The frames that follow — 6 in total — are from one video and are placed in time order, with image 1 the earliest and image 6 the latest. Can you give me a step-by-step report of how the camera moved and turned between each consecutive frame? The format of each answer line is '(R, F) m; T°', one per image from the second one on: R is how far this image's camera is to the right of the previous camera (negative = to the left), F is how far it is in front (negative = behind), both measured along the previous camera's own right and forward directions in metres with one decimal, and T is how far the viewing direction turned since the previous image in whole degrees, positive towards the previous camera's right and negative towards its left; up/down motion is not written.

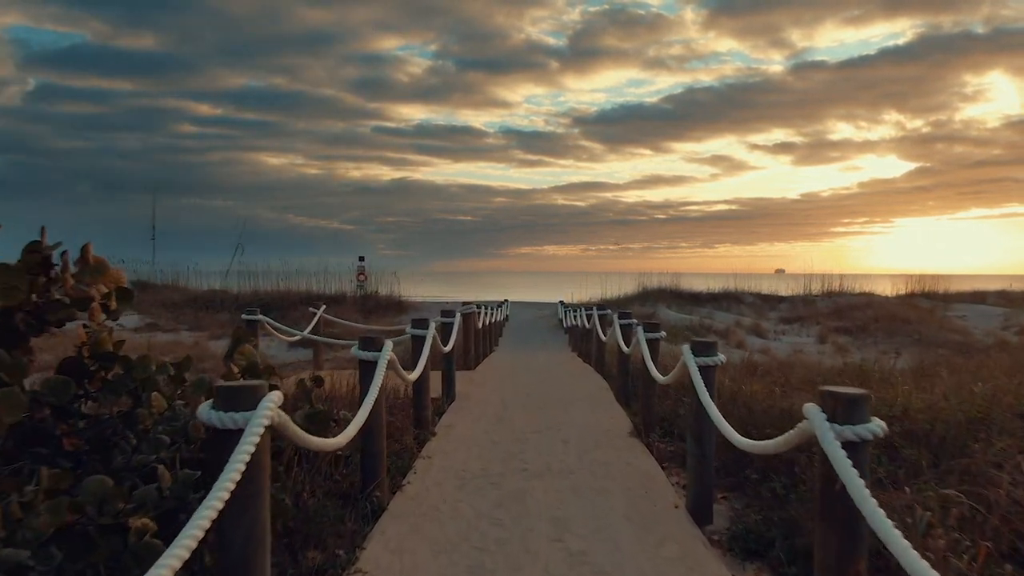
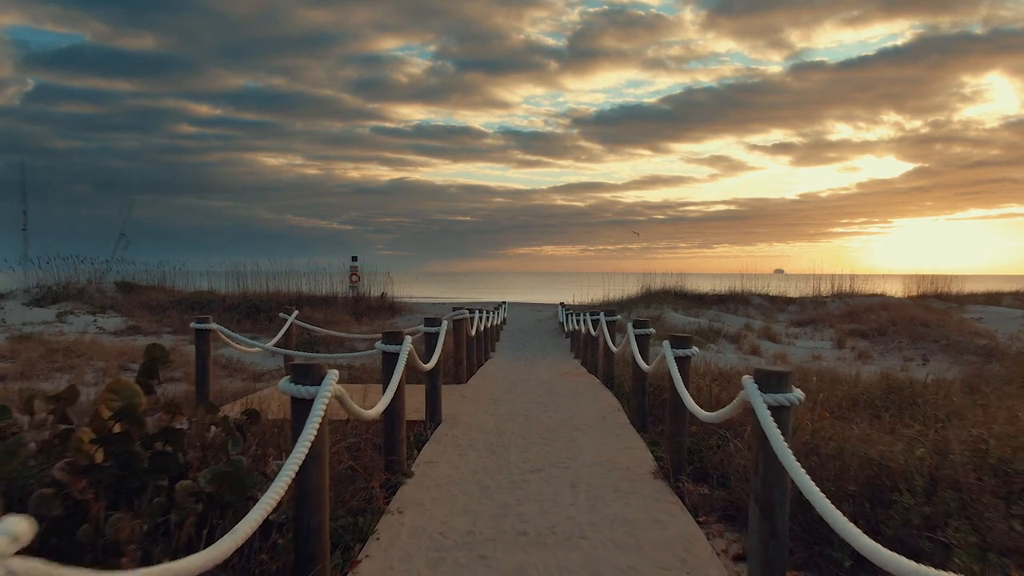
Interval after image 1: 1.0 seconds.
(0.0, +1.3) m; 0°
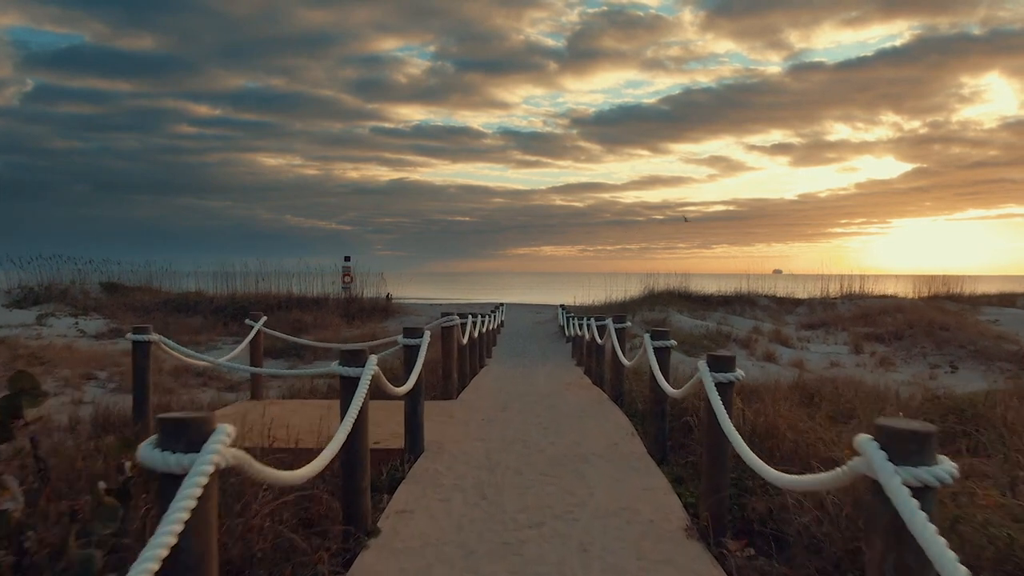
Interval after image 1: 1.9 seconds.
(0.0, +1.1) m; 0°
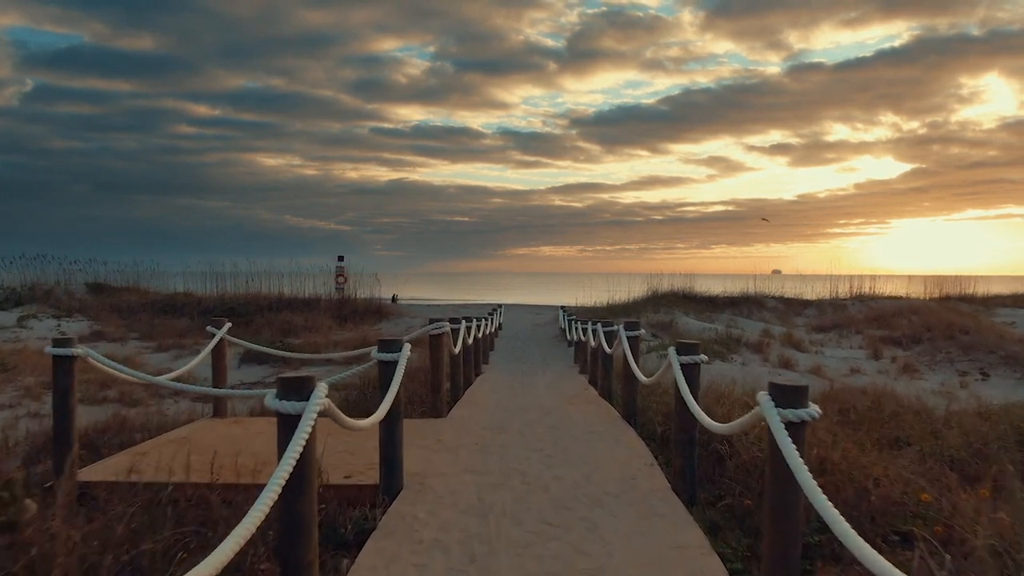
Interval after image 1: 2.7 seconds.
(0.0, +1.0) m; 0°
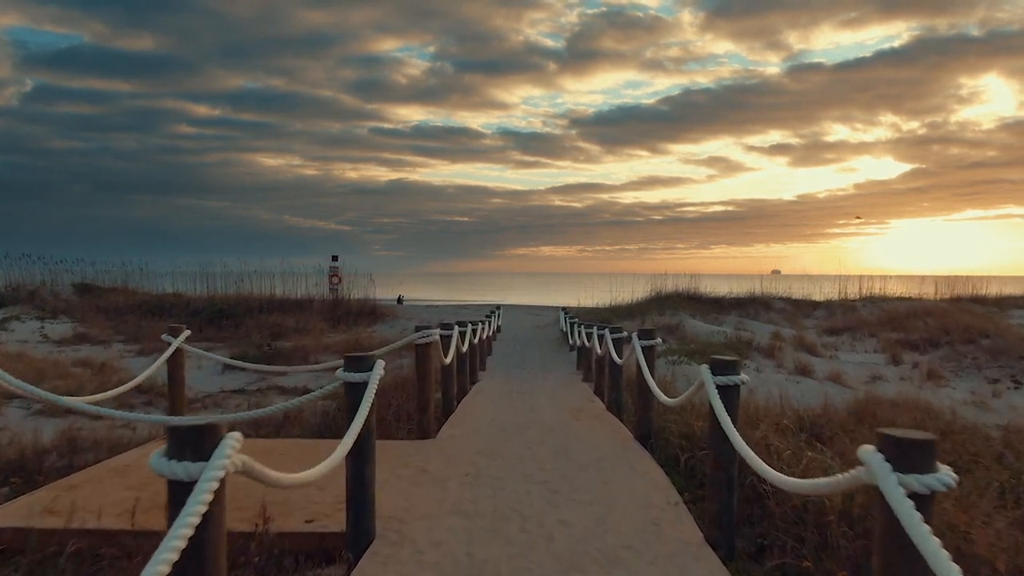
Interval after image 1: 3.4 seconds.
(0.0, +0.9) m; 0°
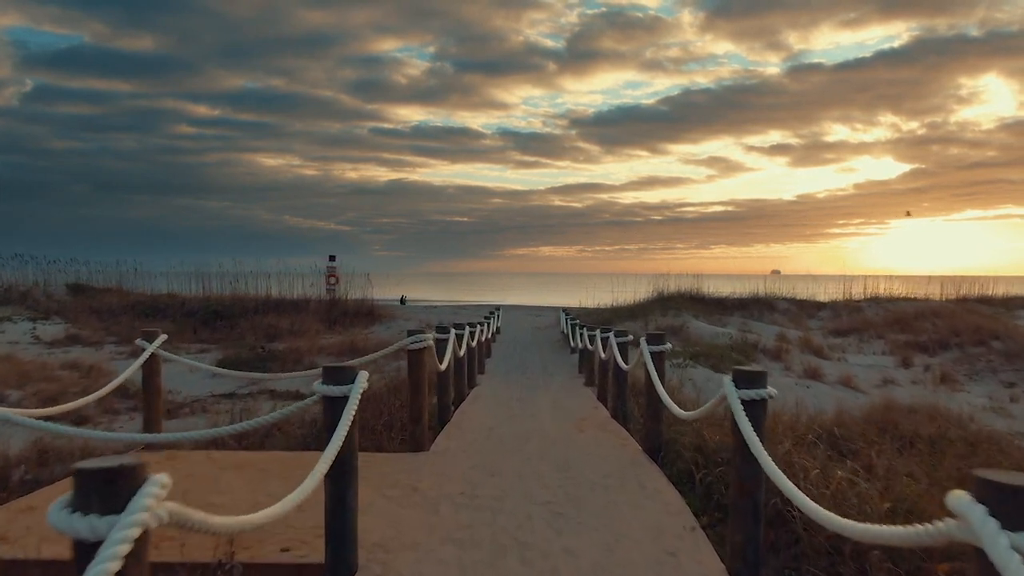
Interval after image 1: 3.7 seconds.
(0.0, +0.4) m; 0°
